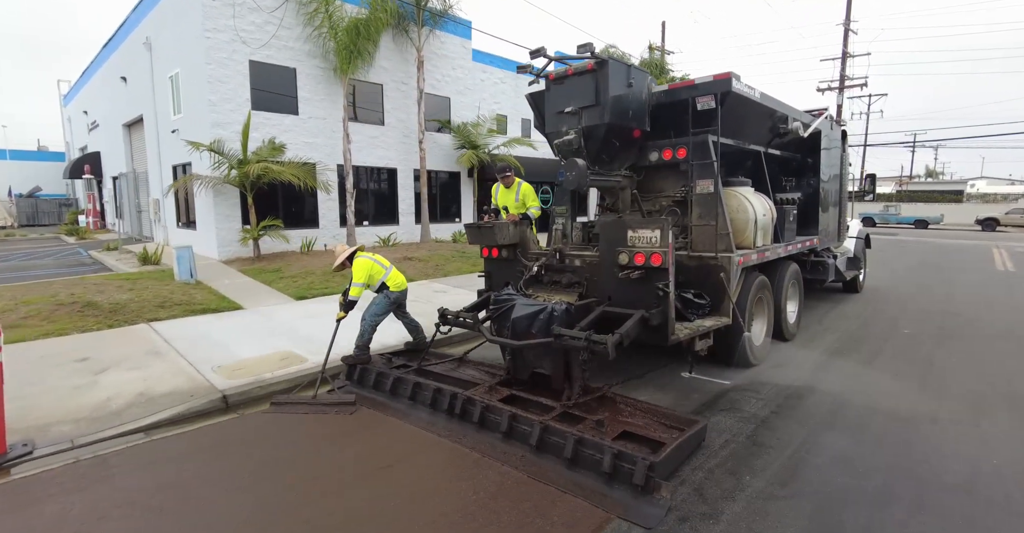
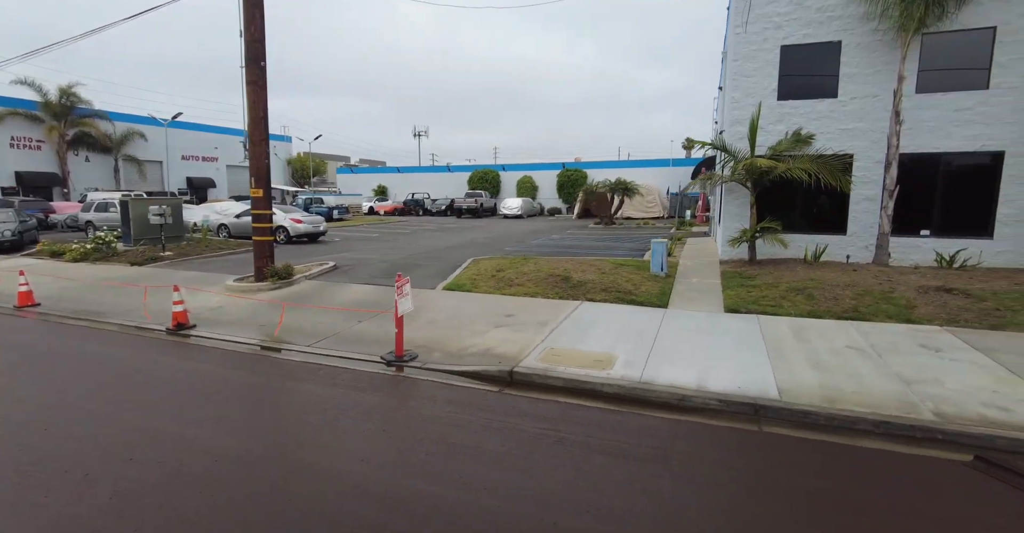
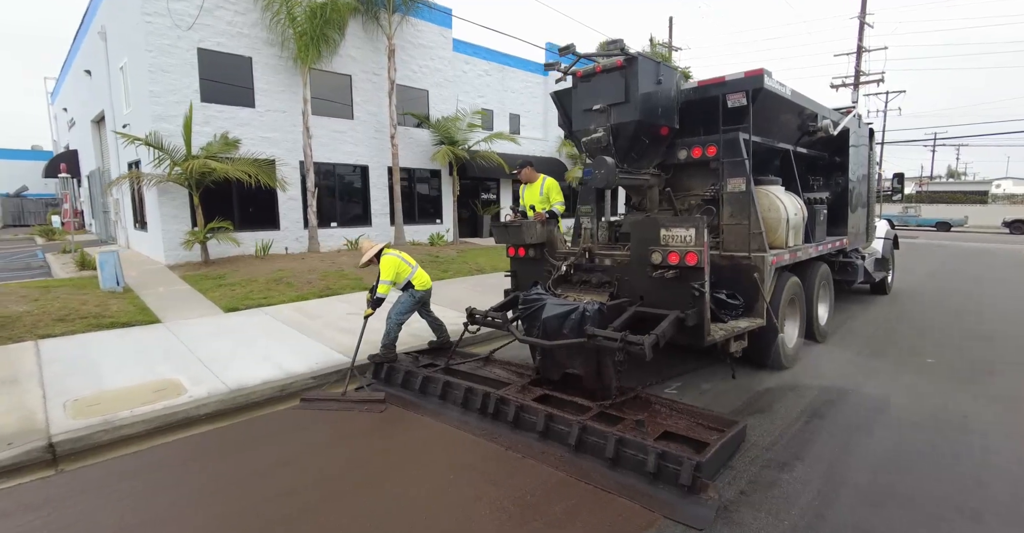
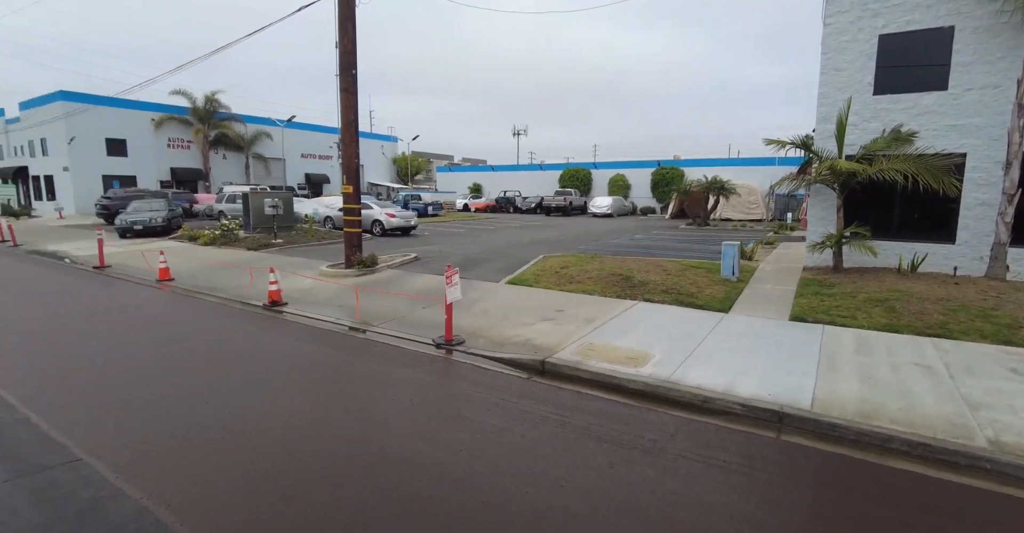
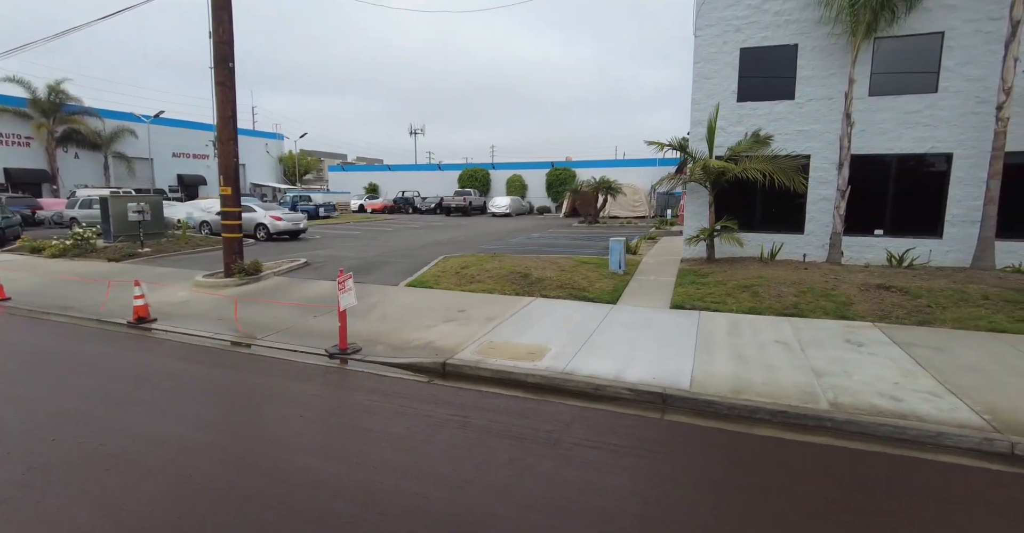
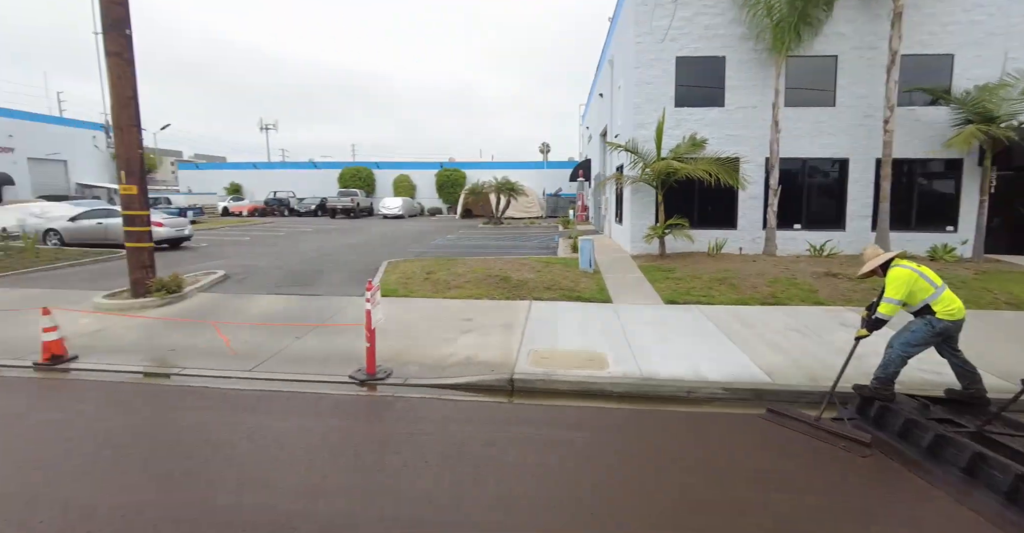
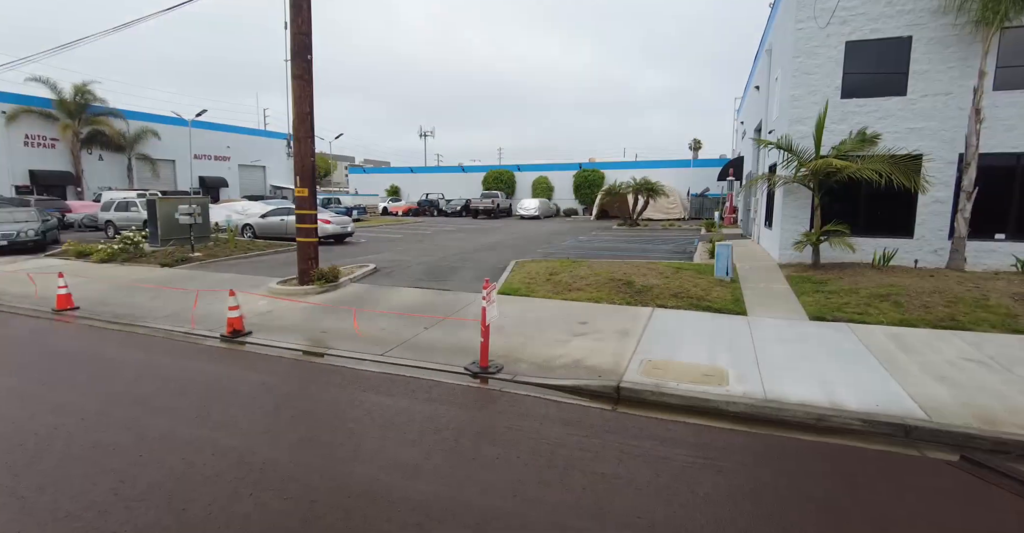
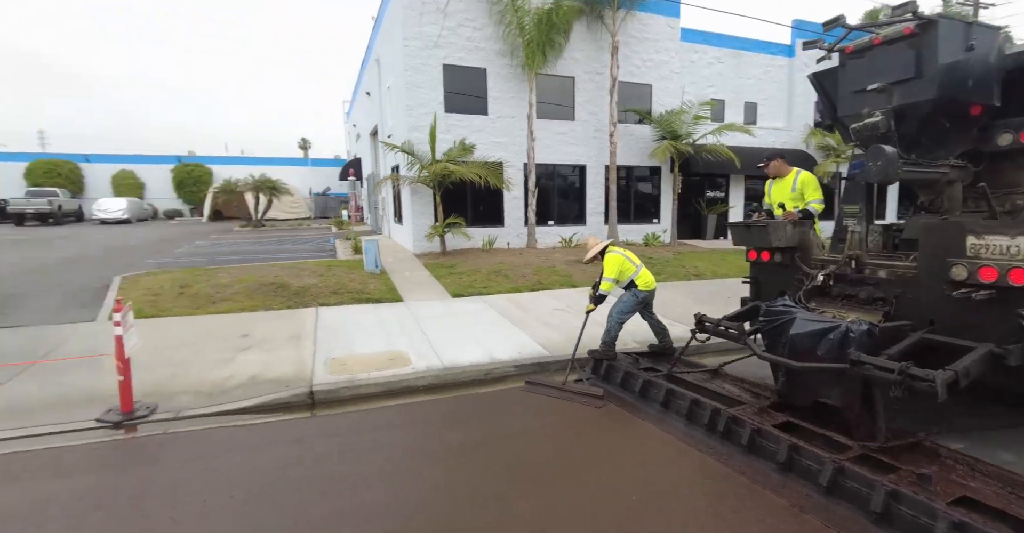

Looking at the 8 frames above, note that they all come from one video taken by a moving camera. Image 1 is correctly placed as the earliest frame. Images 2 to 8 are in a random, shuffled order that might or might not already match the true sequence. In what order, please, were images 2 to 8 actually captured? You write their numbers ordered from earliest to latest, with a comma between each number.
3, 8, 6, 7, 2, 5, 4
